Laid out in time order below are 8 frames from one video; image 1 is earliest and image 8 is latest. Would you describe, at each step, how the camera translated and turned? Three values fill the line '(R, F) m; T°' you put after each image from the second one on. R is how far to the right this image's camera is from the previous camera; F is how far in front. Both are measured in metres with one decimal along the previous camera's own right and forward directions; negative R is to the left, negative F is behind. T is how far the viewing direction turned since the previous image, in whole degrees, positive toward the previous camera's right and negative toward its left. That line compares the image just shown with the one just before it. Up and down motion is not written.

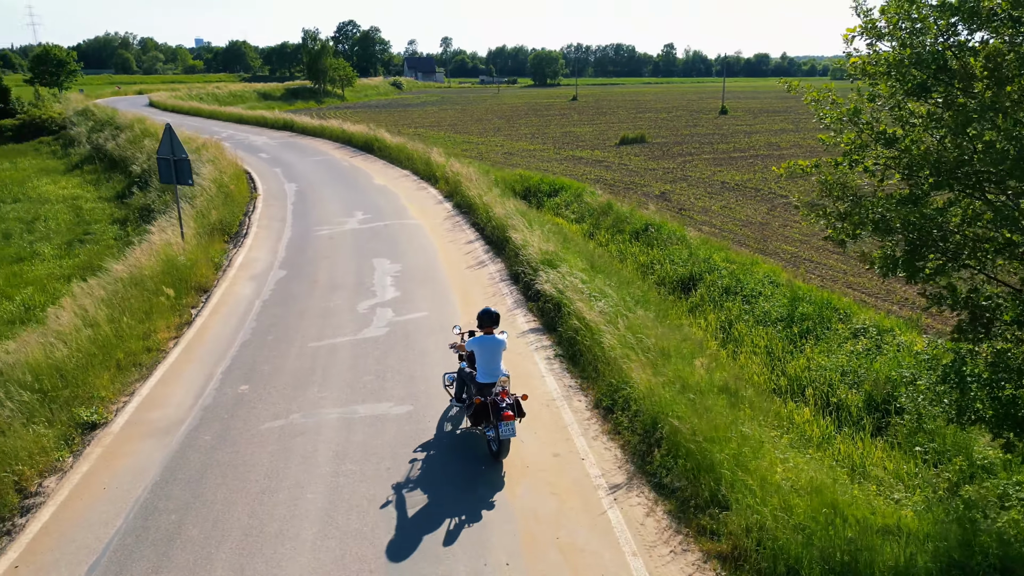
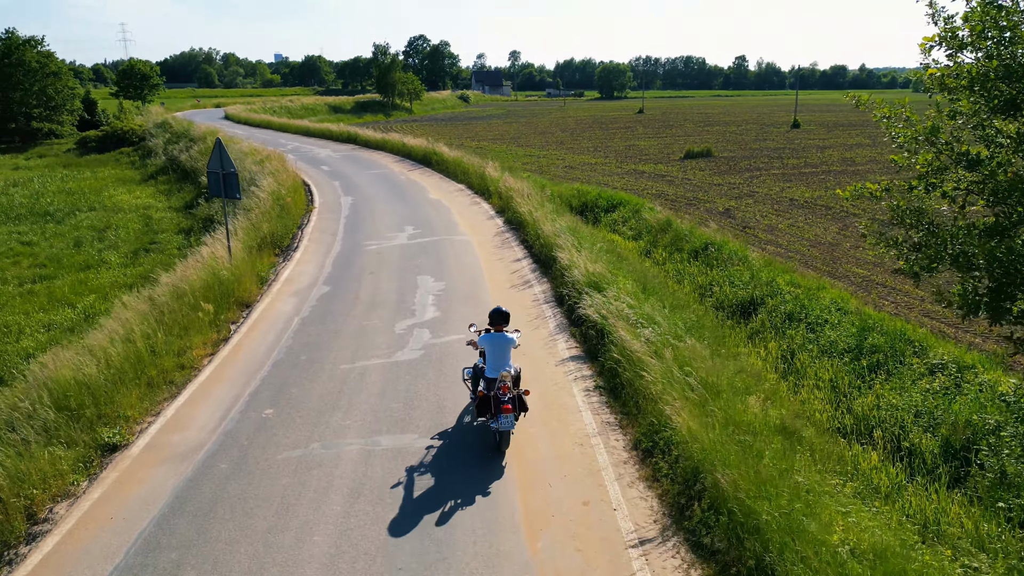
(+0.2, +0.4) m; -5°
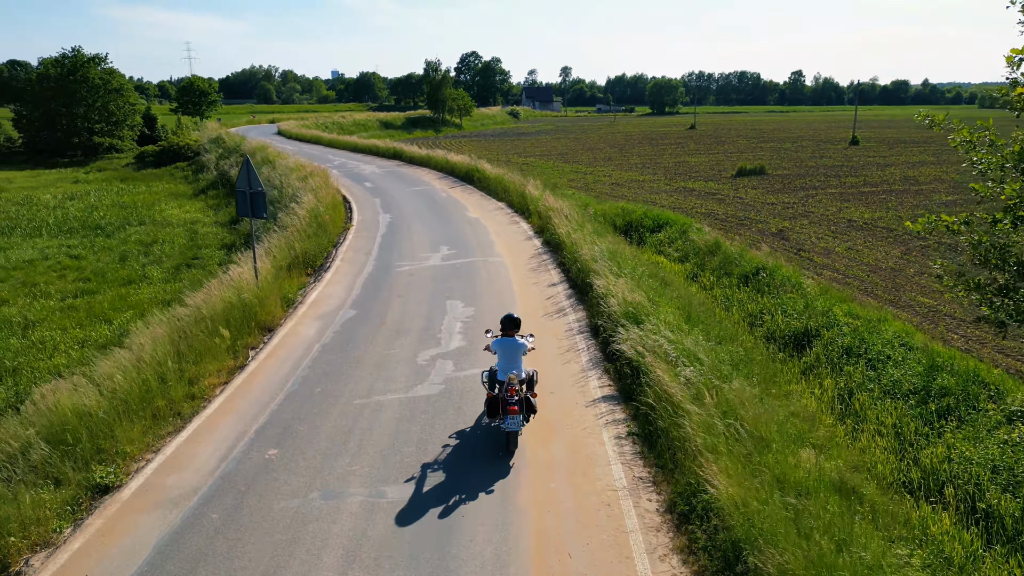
(+0.2, +0.6) m; -4°
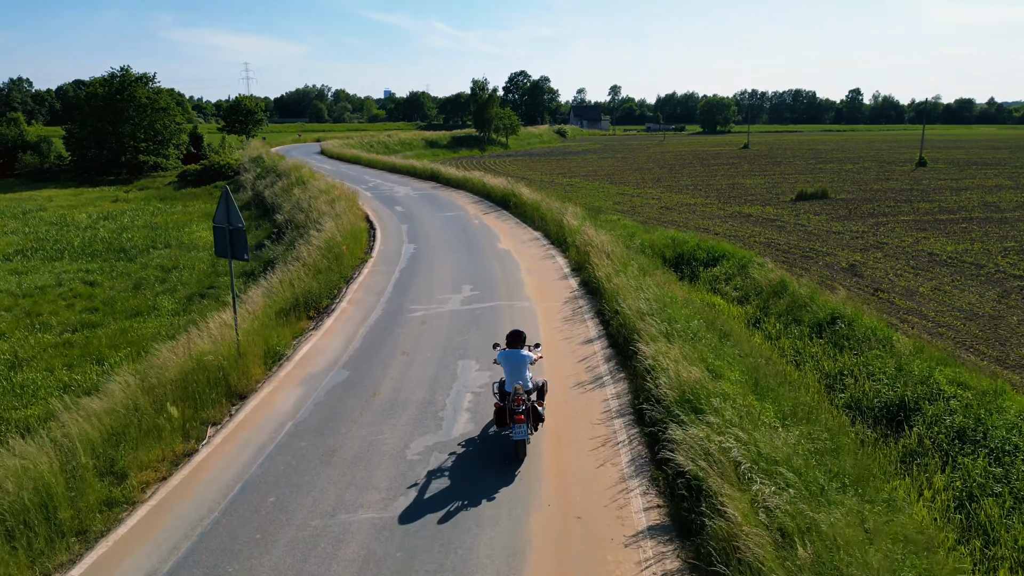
(+0.2, +1.9) m; -4°
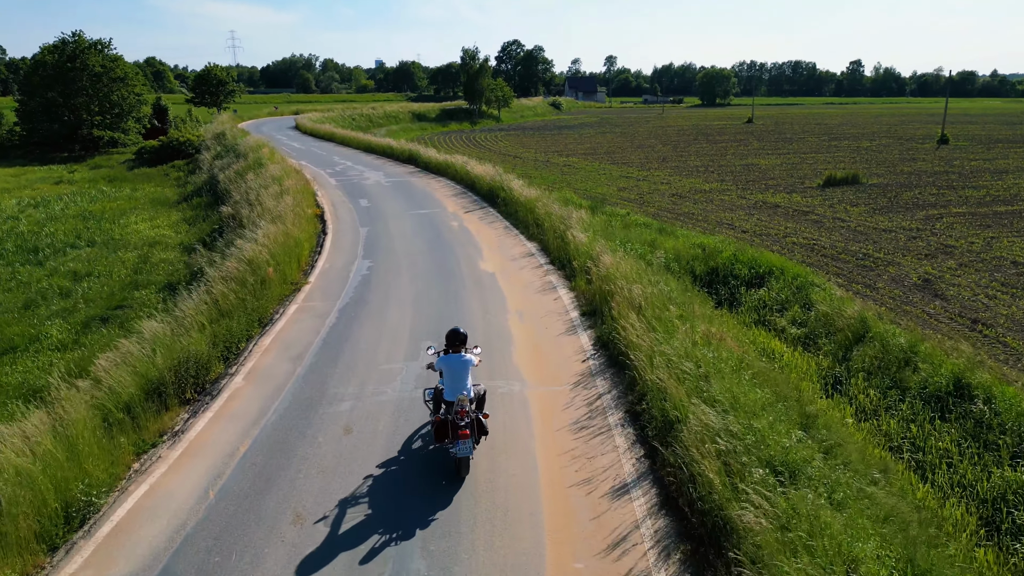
(+0.1, +4.1) m; +1°
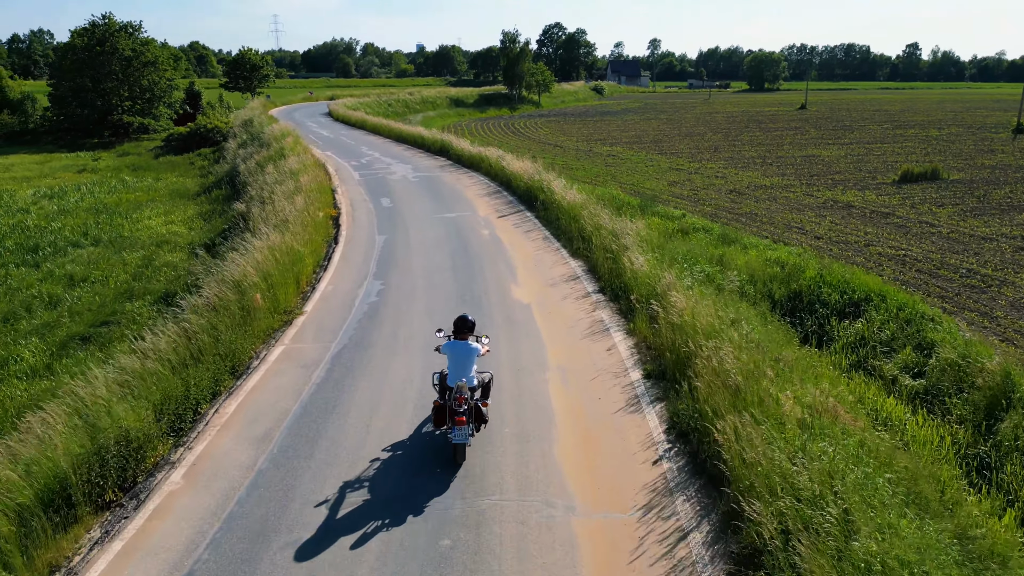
(0.0, +2.3) m; -3°
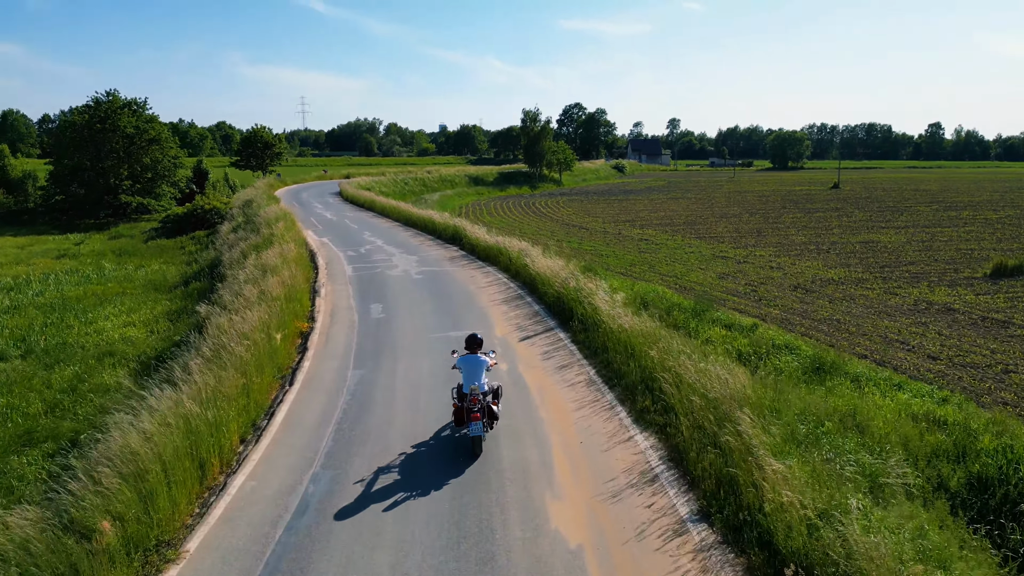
(-0.1, +4.0) m; -1°
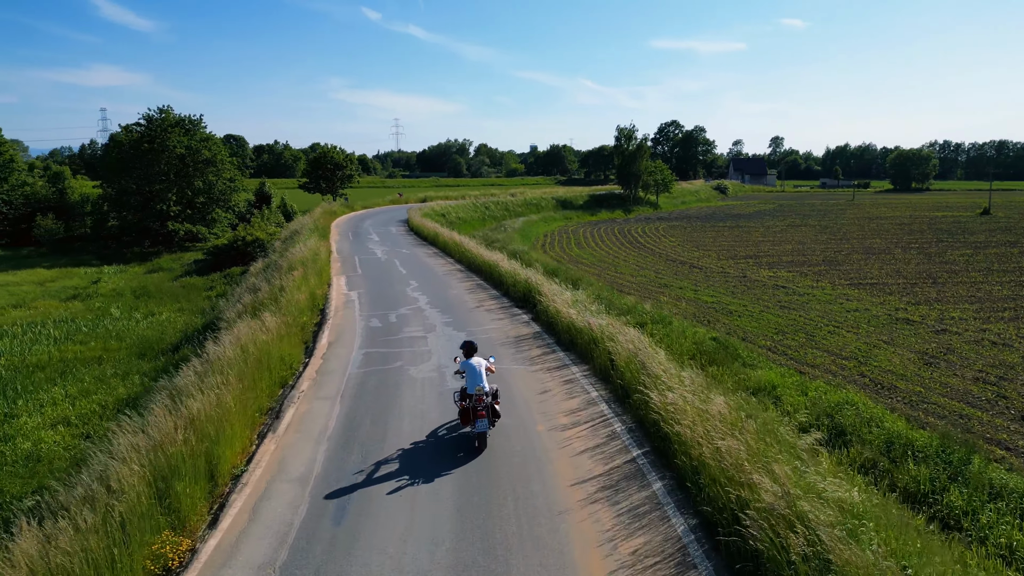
(-0.2, +6.9) m; -7°
